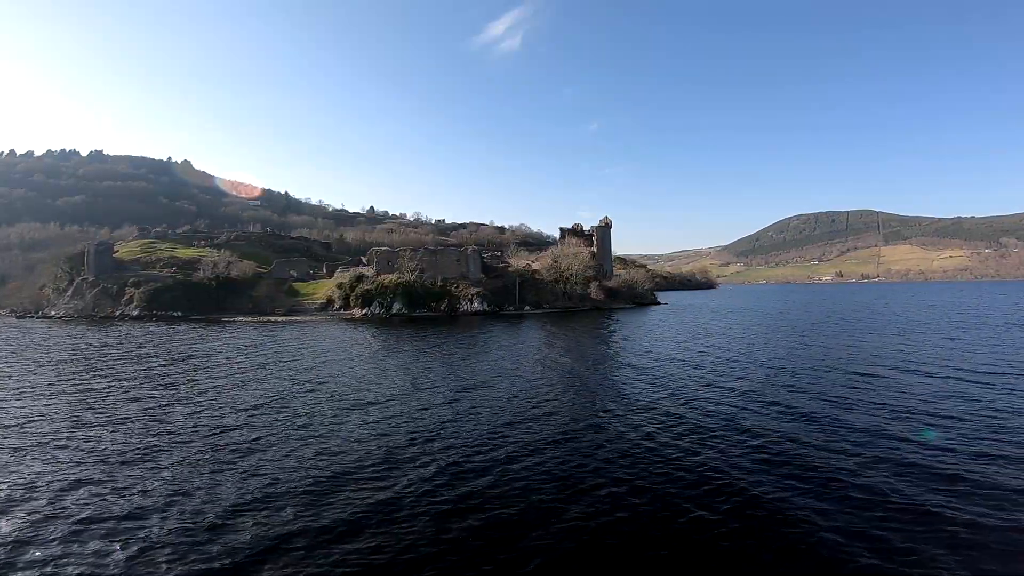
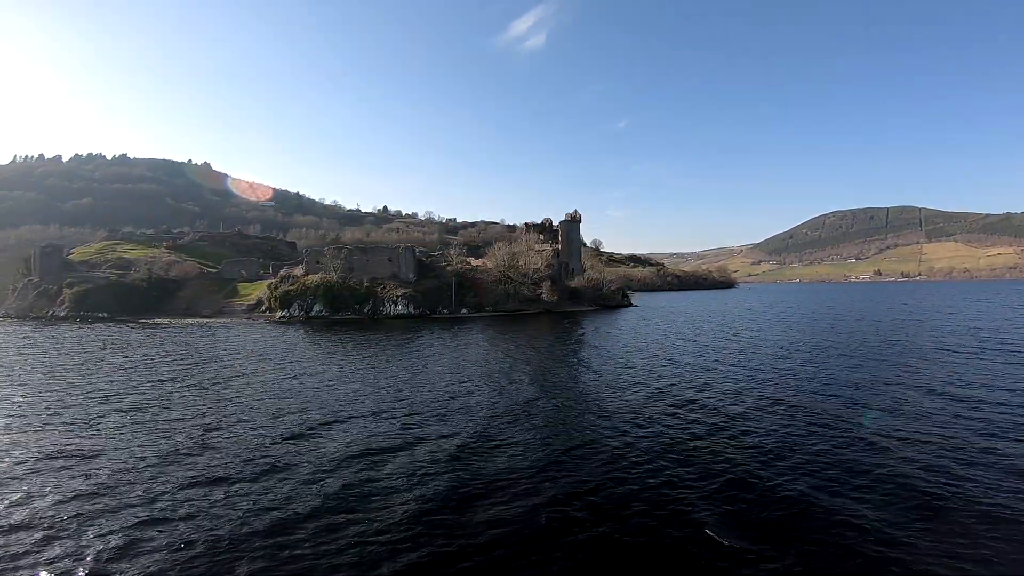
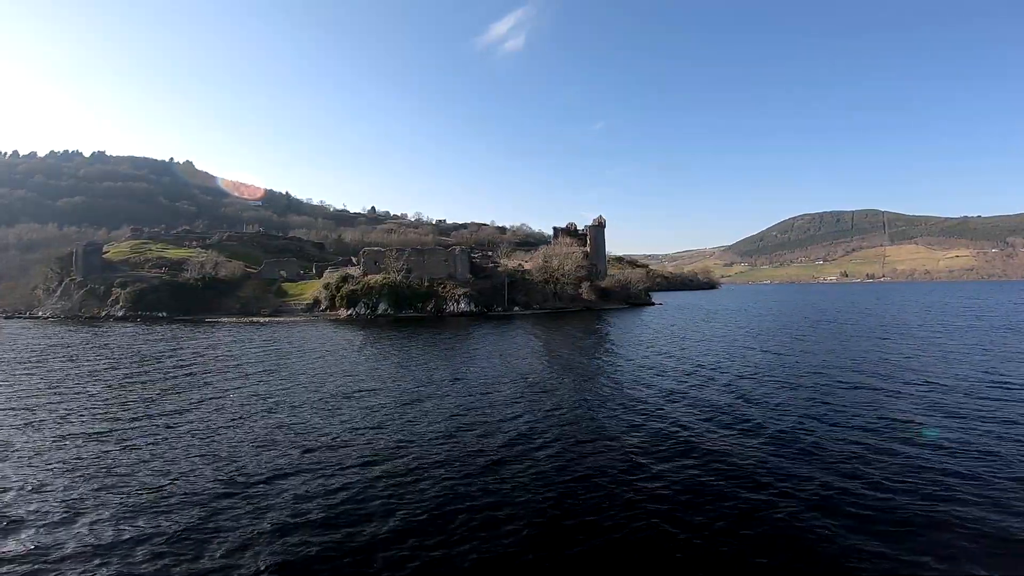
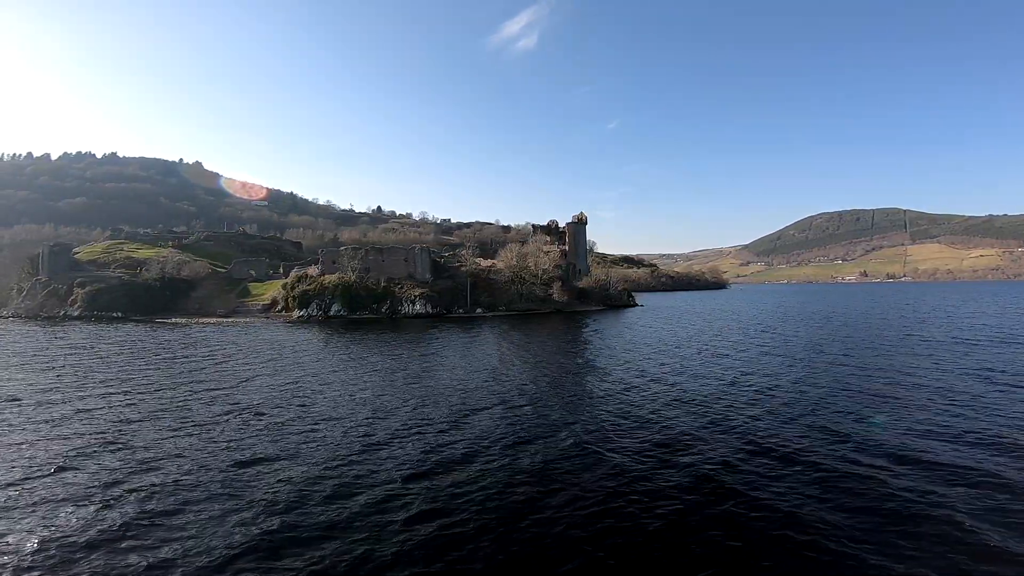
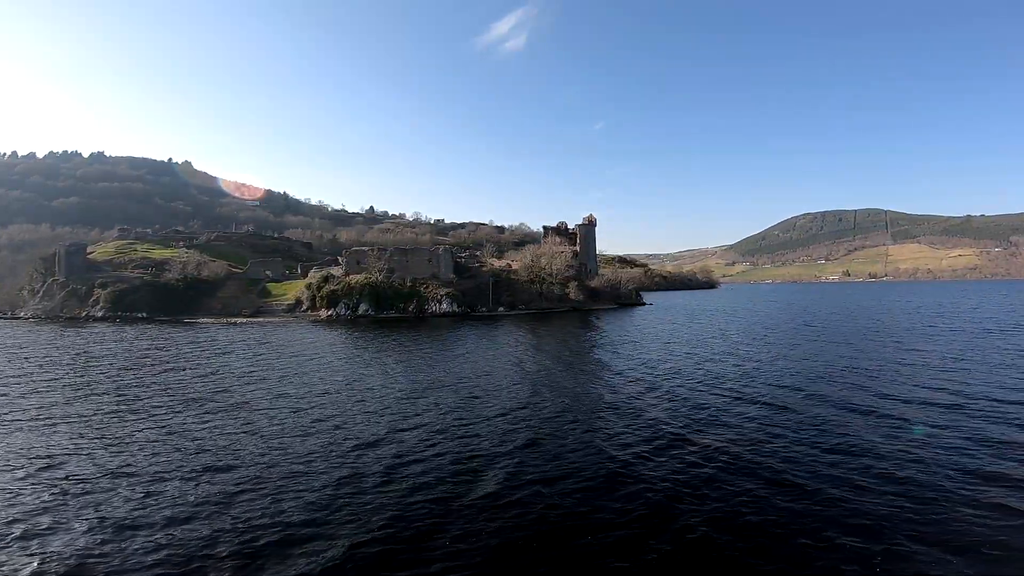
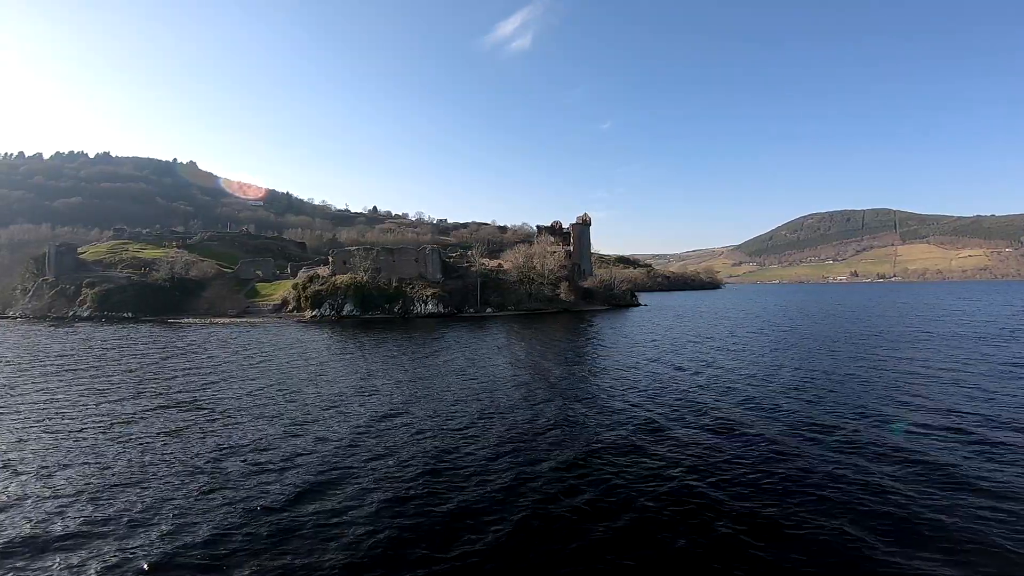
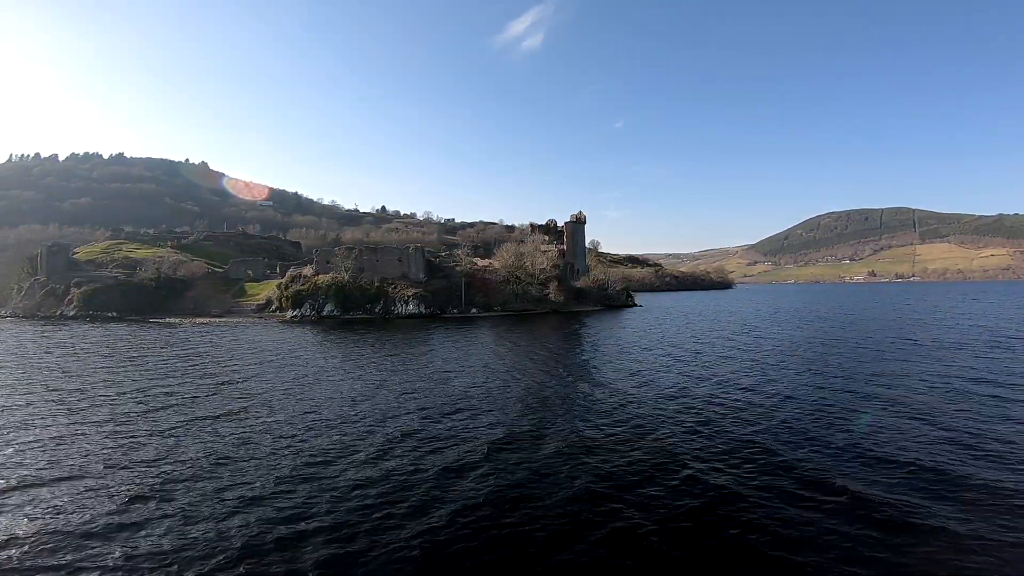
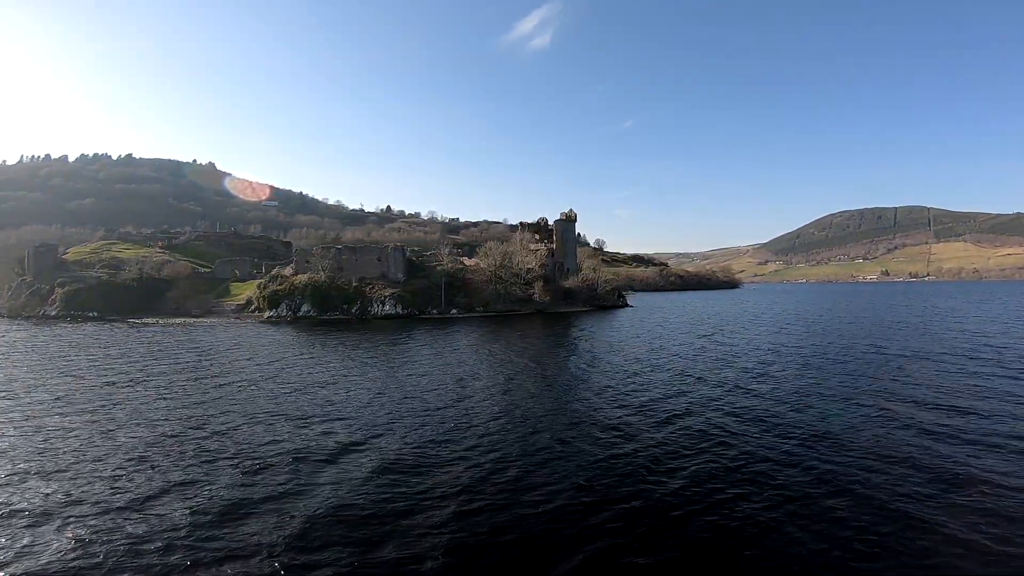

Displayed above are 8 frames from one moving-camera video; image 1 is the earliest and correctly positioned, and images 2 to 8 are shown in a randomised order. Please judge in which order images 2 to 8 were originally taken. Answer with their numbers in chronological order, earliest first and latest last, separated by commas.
3, 5, 6, 4, 7, 2, 8
